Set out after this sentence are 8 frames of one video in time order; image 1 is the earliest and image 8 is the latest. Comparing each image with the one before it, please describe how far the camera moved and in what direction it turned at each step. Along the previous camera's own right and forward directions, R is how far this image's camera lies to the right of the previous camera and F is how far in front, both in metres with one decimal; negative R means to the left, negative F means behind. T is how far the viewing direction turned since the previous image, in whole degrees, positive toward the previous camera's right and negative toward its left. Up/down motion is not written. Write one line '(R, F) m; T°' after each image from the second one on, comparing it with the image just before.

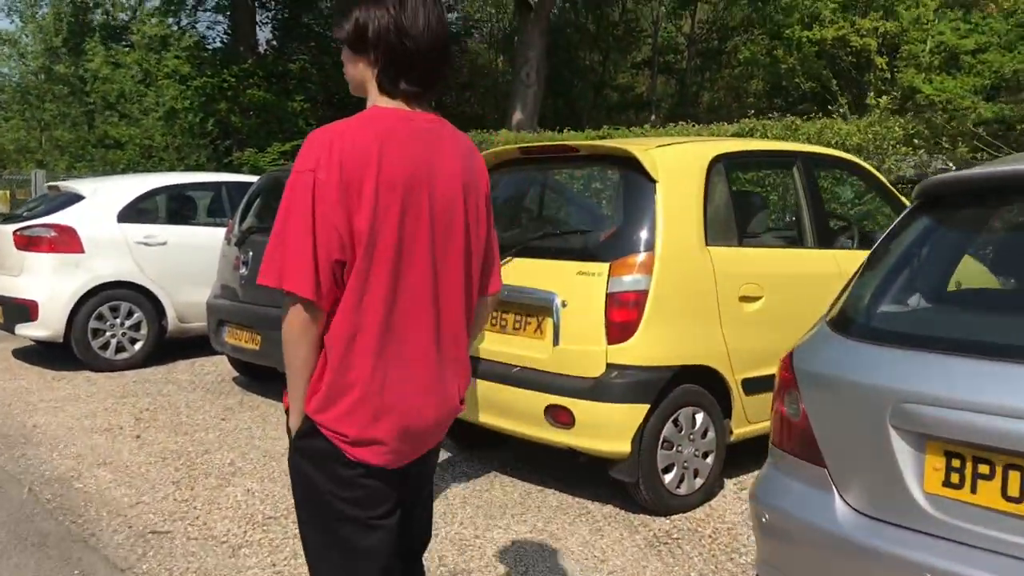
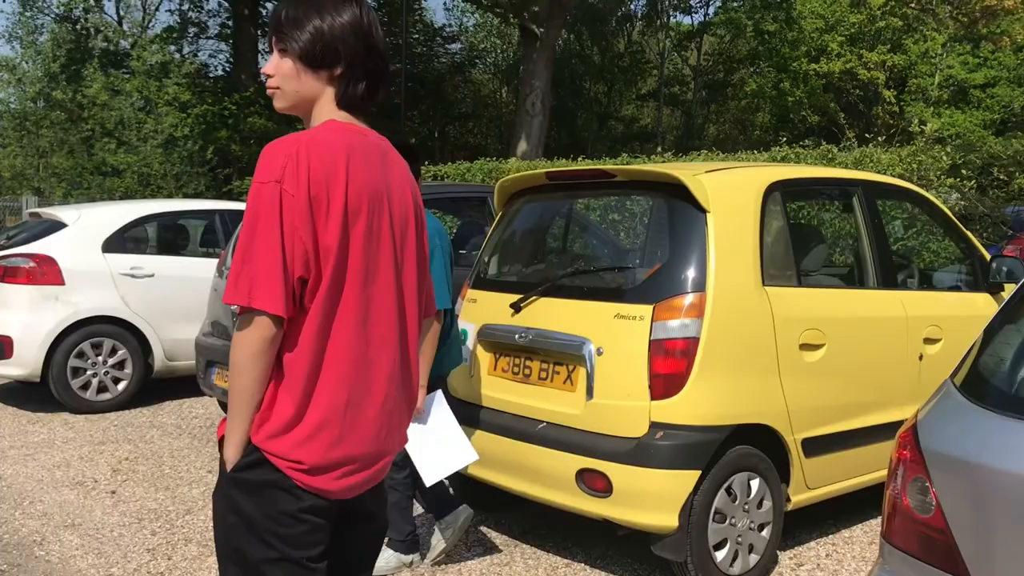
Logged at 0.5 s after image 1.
(-0.1, +0.5) m; 0°
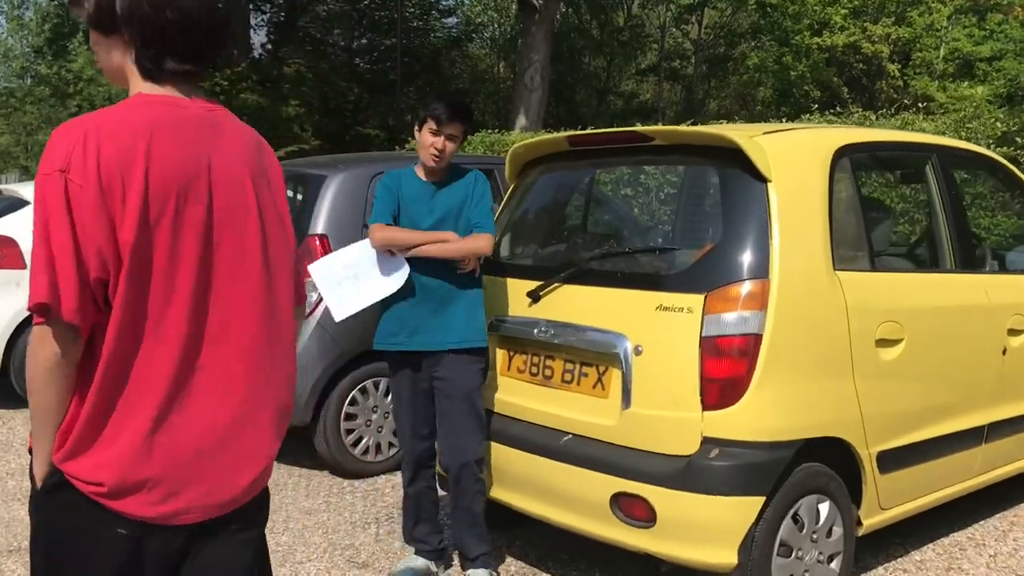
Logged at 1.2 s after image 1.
(-0.1, +0.6) m; 0°
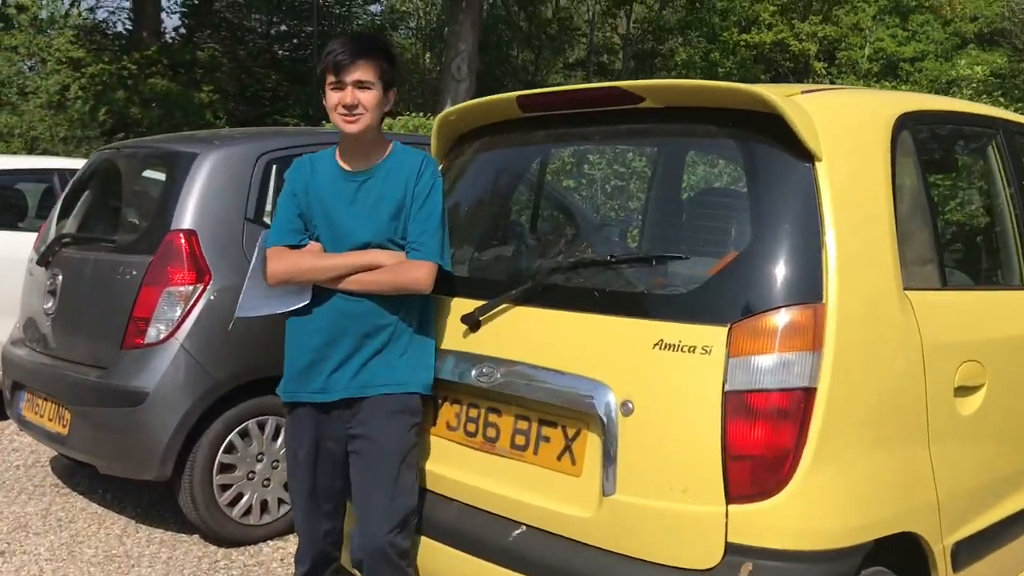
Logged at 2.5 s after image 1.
(0.0, +1.0) m; +4°
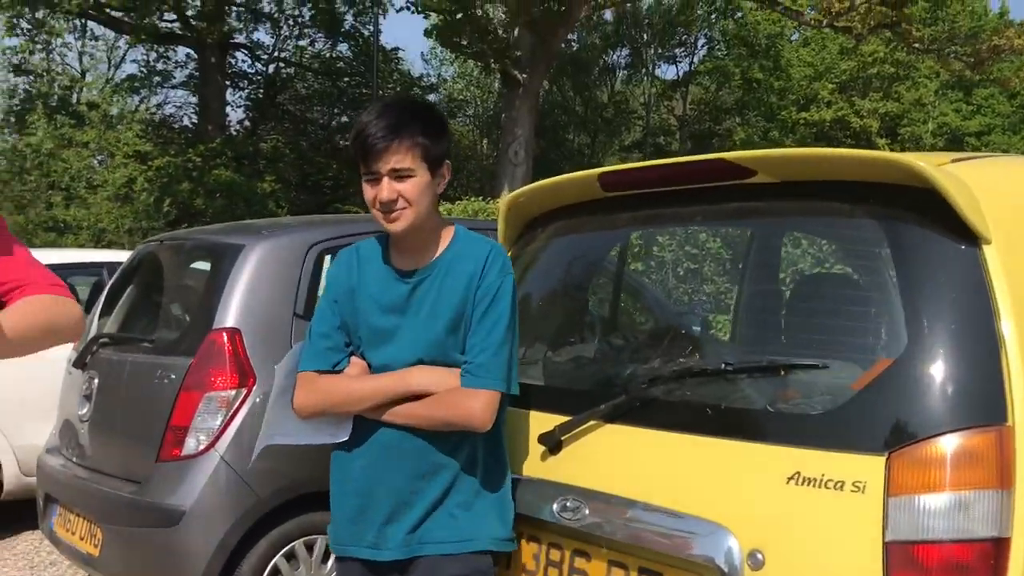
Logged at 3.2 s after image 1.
(-0.1, +0.4) m; -3°
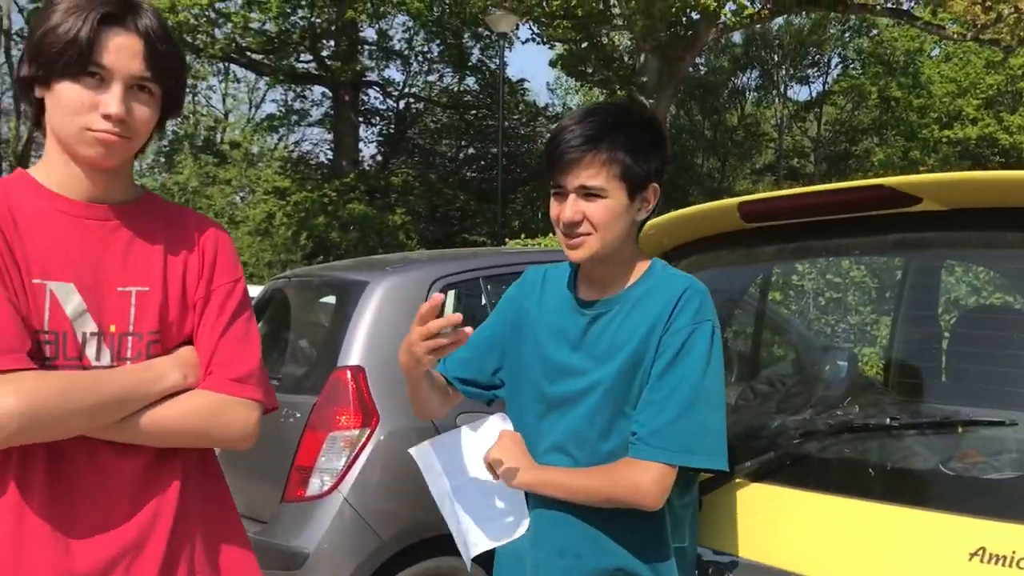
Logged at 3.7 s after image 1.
(0.0, +0.1) m; -7°
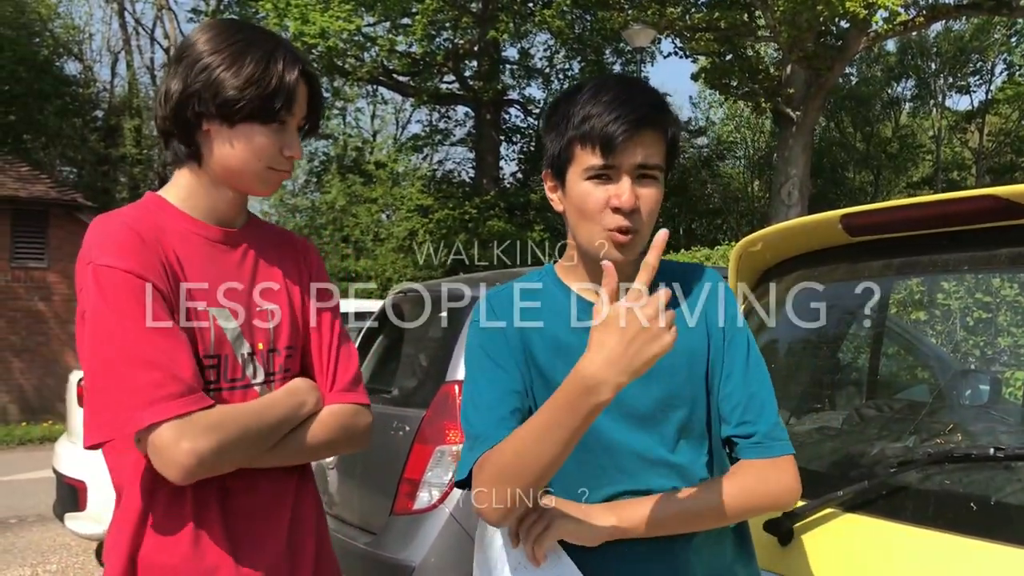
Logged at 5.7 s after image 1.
(+0.1, 0.0) m; -8°
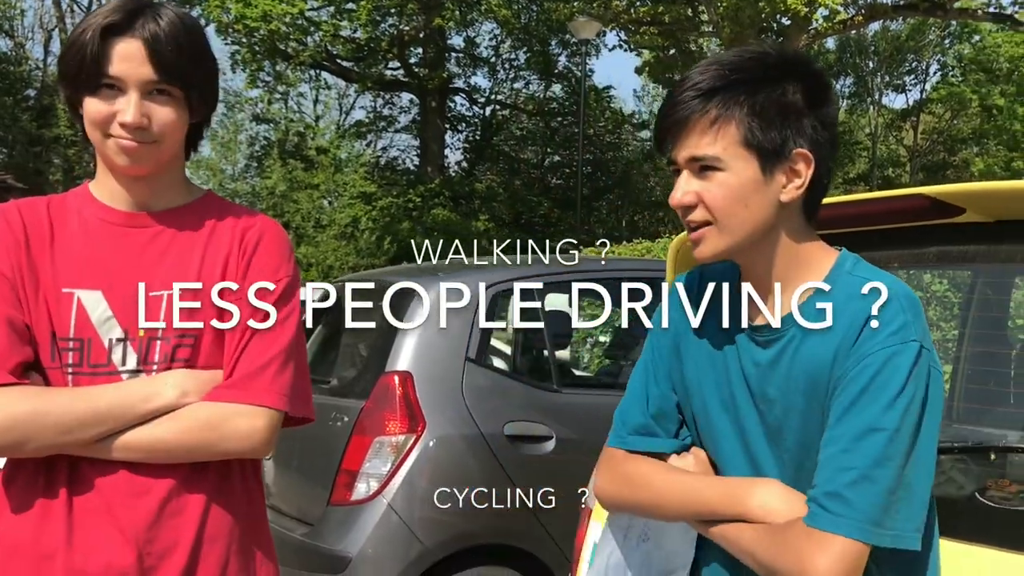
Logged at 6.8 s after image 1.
(0.0, 0.0) m; +3°
